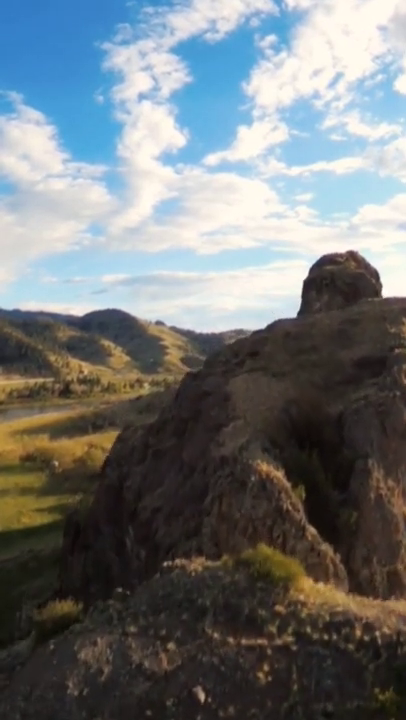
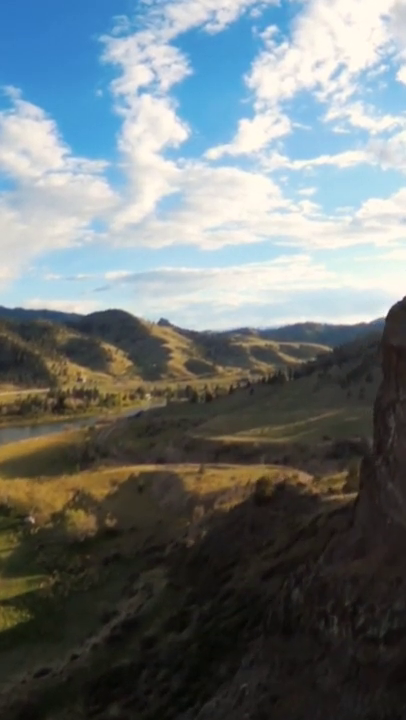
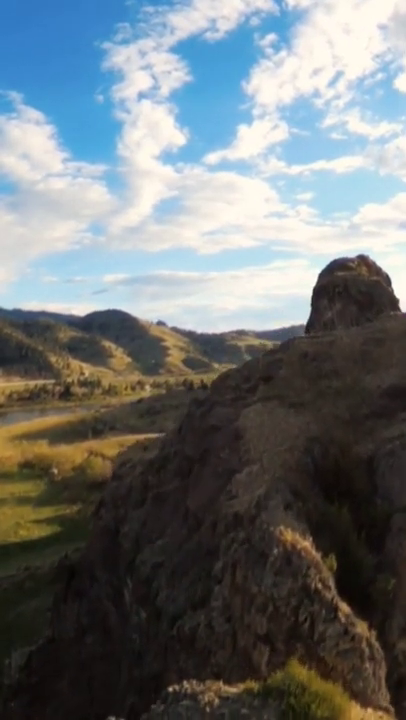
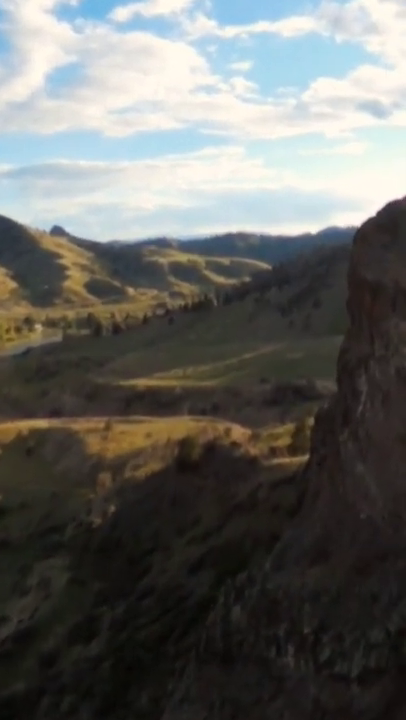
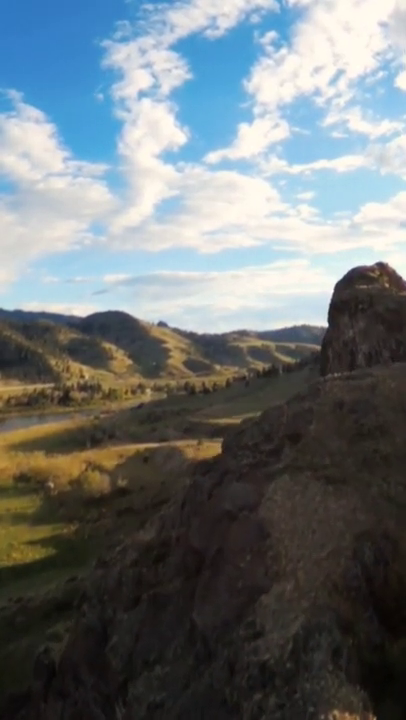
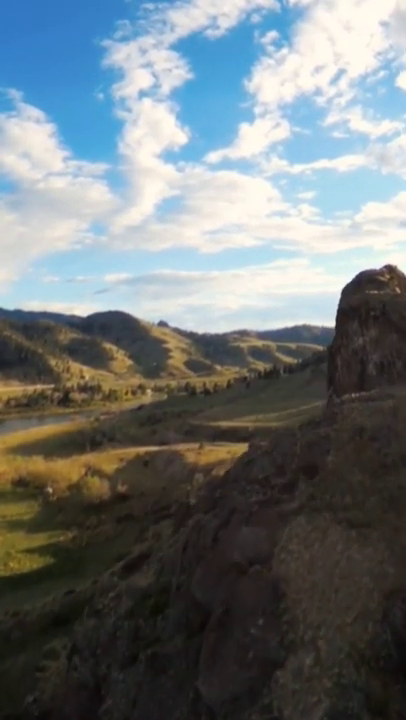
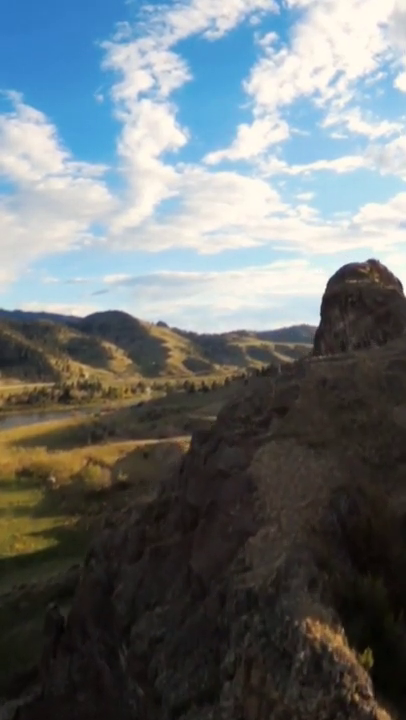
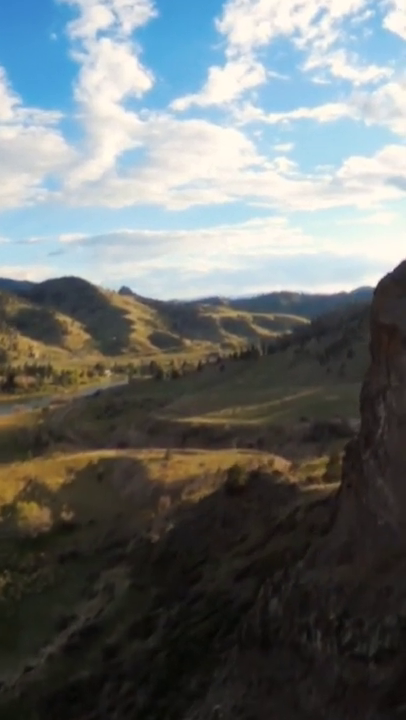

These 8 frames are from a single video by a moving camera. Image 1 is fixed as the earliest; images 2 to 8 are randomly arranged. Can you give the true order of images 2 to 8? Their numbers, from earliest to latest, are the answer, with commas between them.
3, 7, 5, 6, 2, 8, 4
